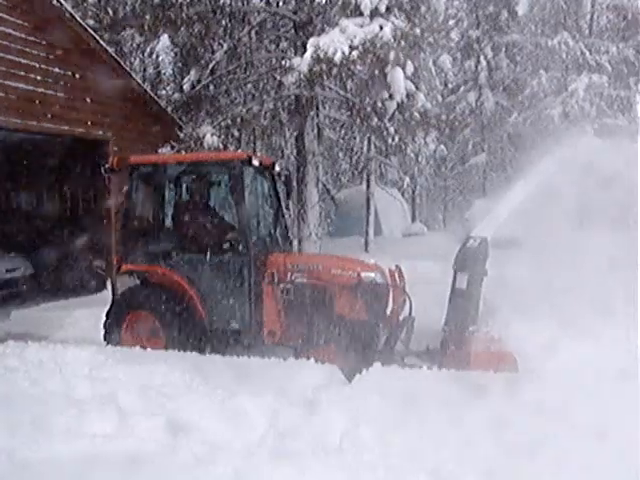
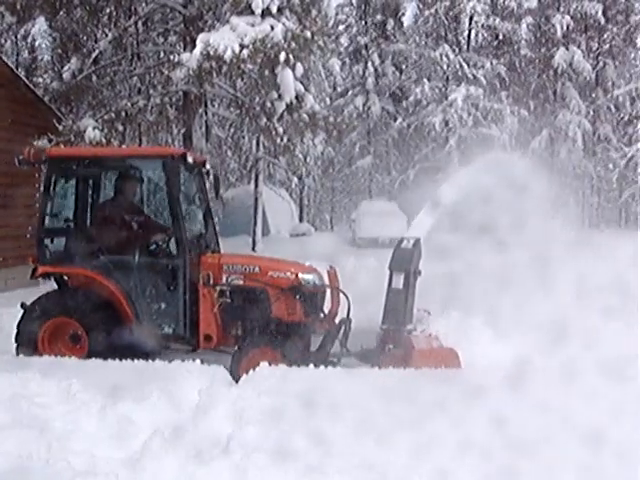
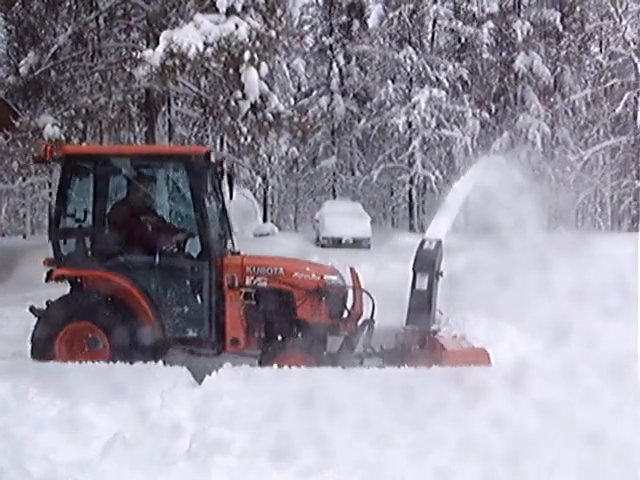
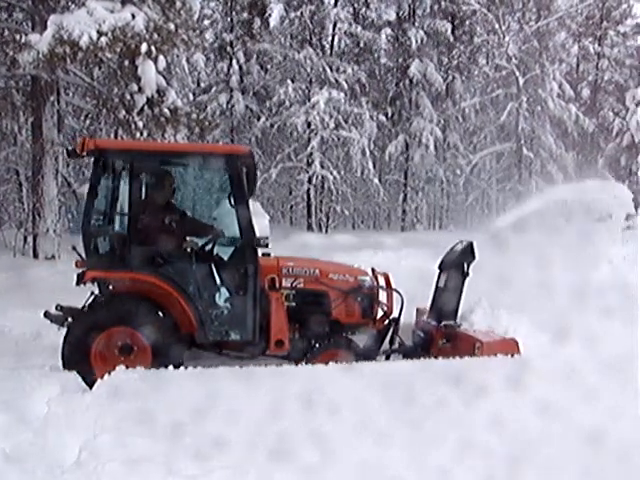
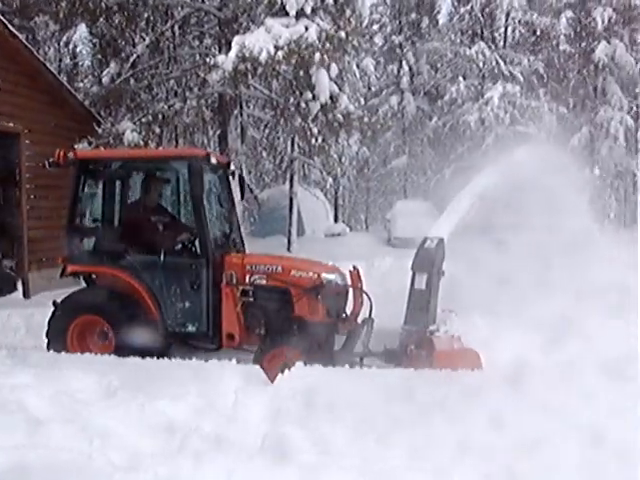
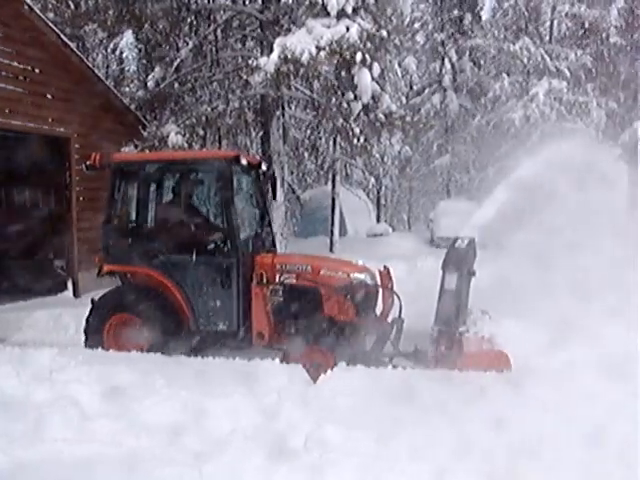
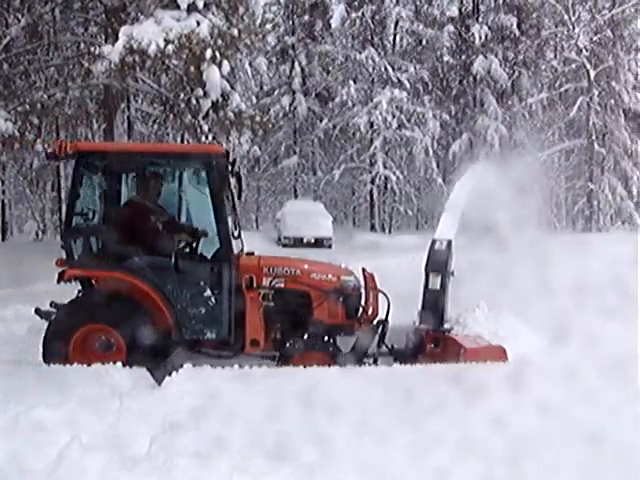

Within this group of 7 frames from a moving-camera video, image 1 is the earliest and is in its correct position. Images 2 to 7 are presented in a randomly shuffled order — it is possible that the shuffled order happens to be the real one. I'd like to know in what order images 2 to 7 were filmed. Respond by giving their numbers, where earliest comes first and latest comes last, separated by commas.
6, 5, 2, 3, 7, 4
